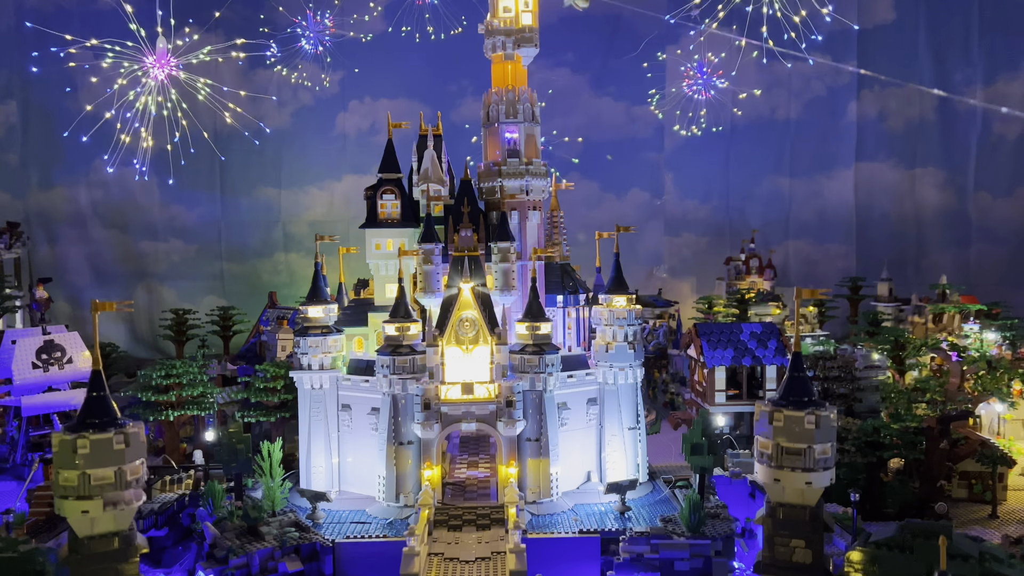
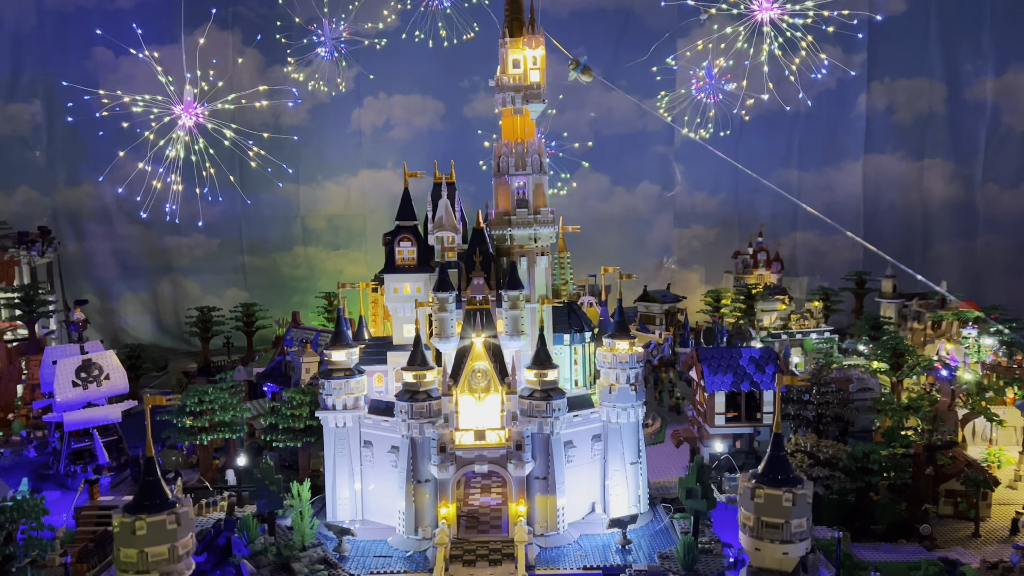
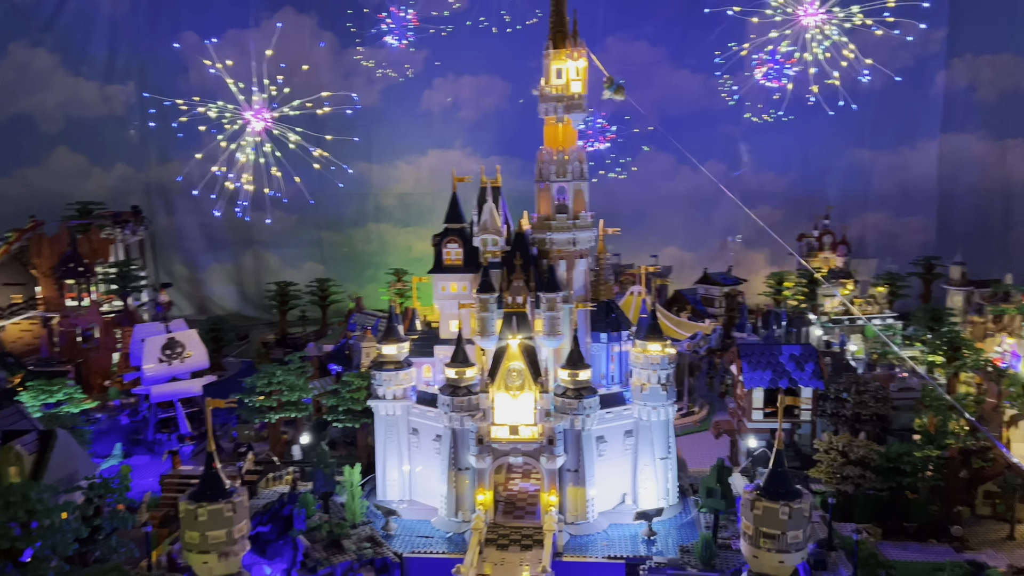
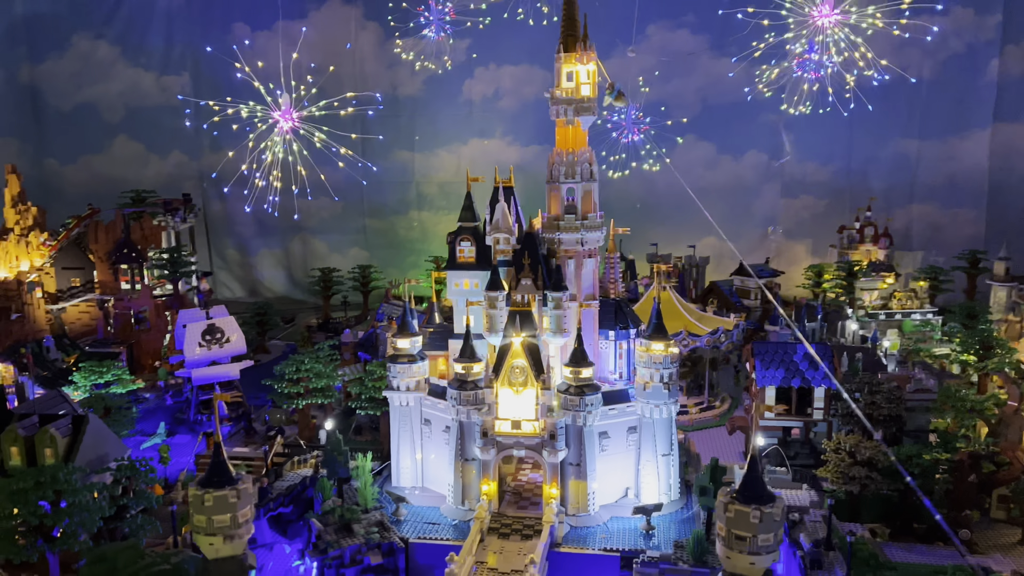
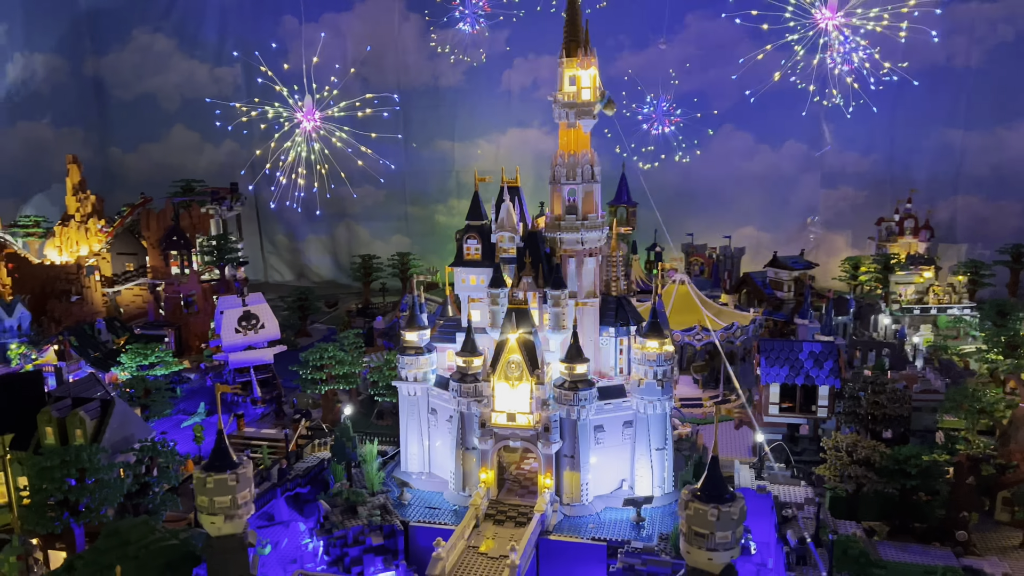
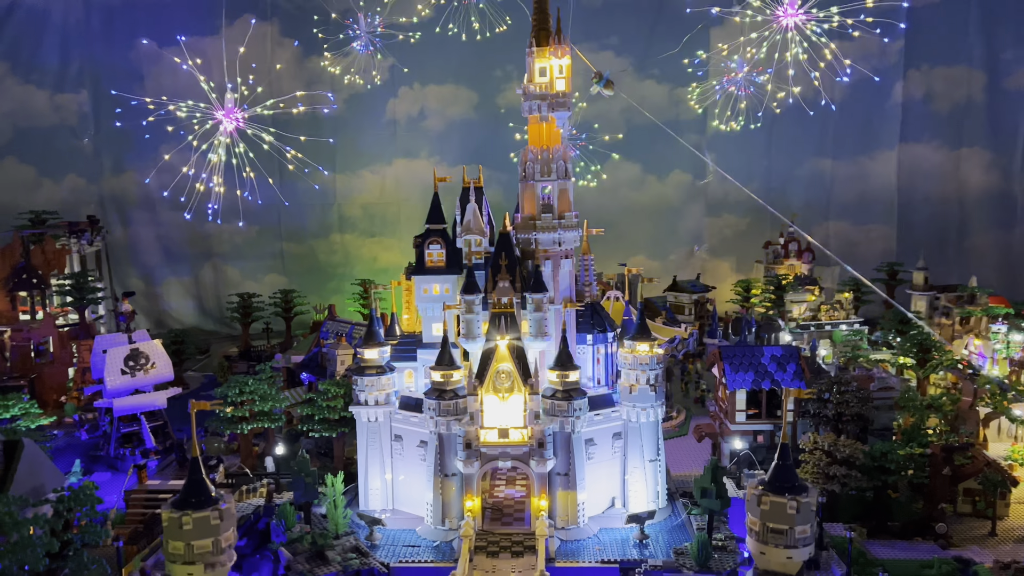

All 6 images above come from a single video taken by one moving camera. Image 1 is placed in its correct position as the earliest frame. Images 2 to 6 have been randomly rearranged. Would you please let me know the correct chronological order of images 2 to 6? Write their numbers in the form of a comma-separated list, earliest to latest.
2, 6, 3, 4, 5
